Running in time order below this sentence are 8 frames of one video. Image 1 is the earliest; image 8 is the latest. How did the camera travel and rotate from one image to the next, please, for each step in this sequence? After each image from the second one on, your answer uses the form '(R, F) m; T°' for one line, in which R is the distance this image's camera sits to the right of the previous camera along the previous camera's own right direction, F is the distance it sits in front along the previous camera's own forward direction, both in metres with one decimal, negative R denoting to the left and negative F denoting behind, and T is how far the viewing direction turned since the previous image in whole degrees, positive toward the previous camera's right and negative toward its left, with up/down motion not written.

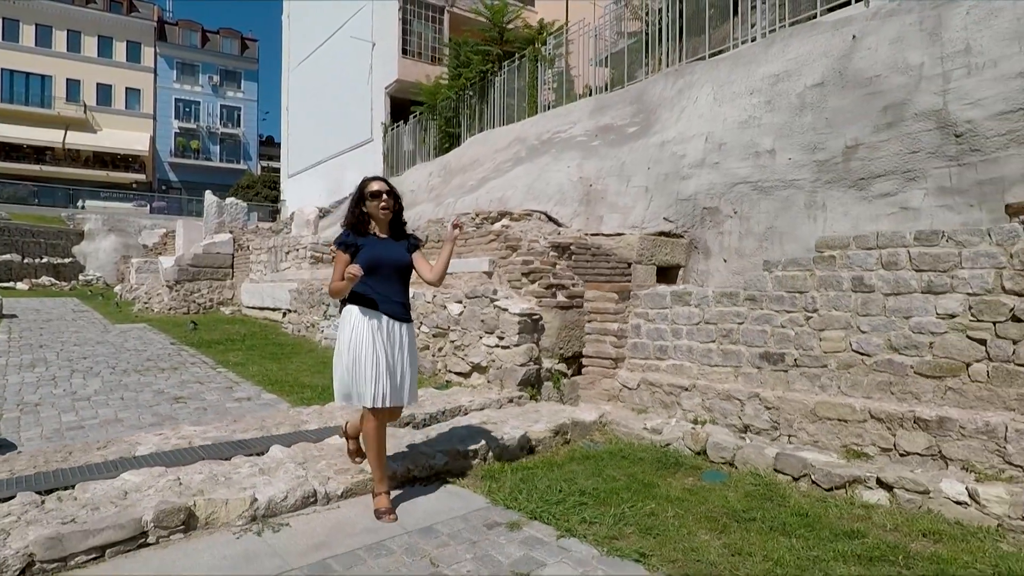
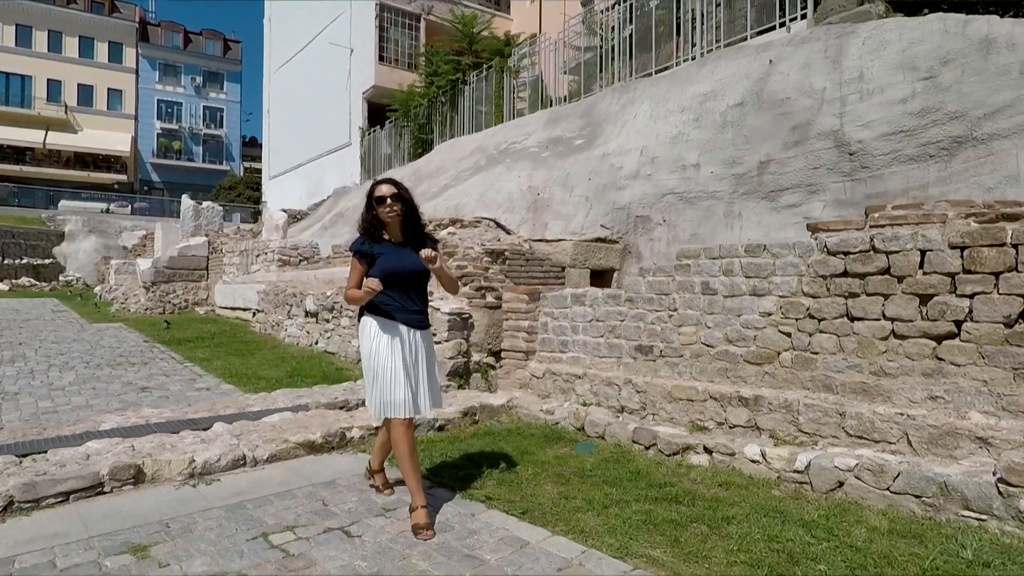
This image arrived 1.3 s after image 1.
(+0.7, -0.8) m; +1°
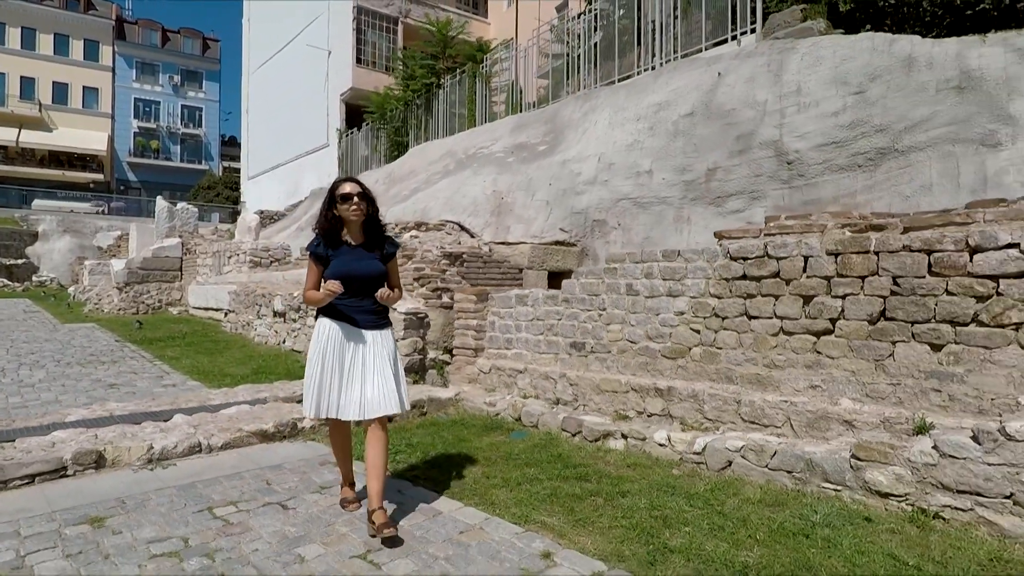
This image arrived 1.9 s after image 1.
(+0.4, -0.4) m; +2°
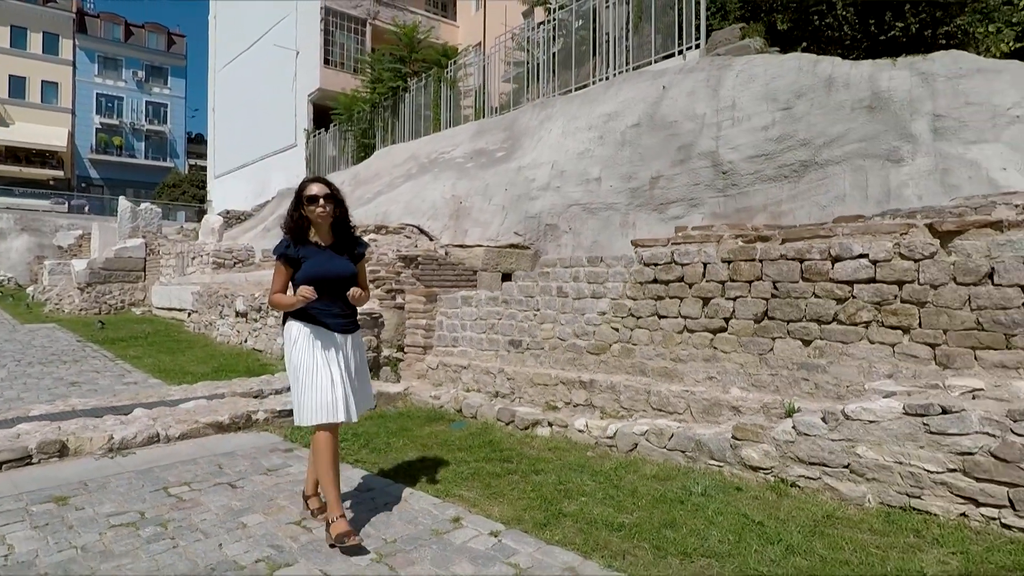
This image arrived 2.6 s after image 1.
(+0.3, -0.5) m; +3°
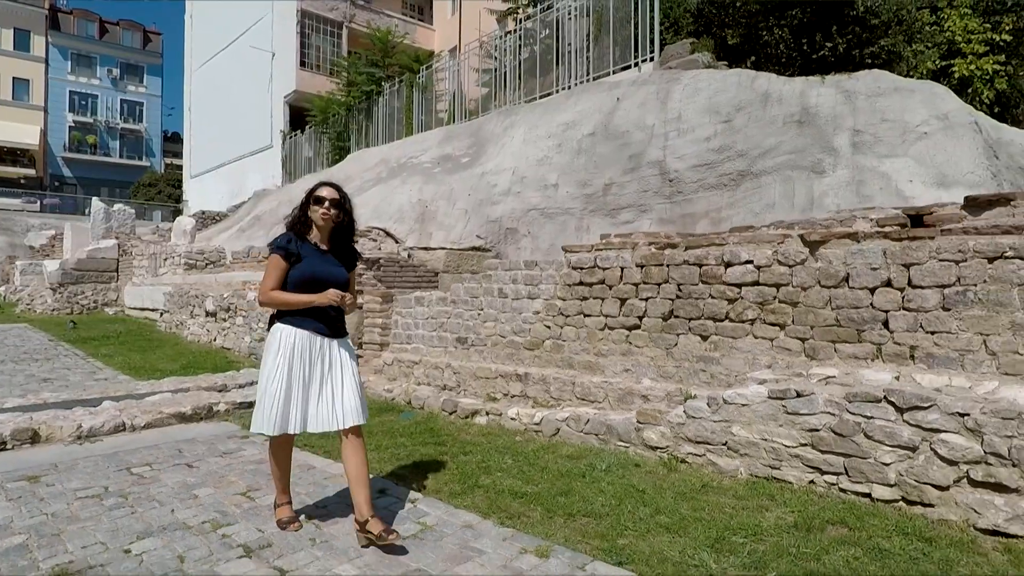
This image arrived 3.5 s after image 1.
(+0.4, -0.5) m; +2°
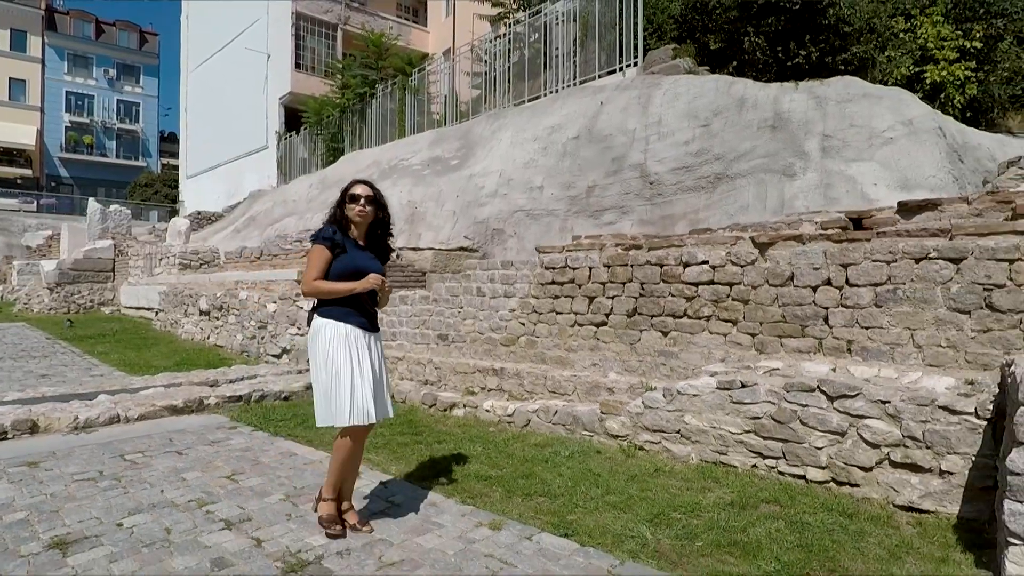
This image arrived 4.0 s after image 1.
(+0.2, -0.3) m; 0°
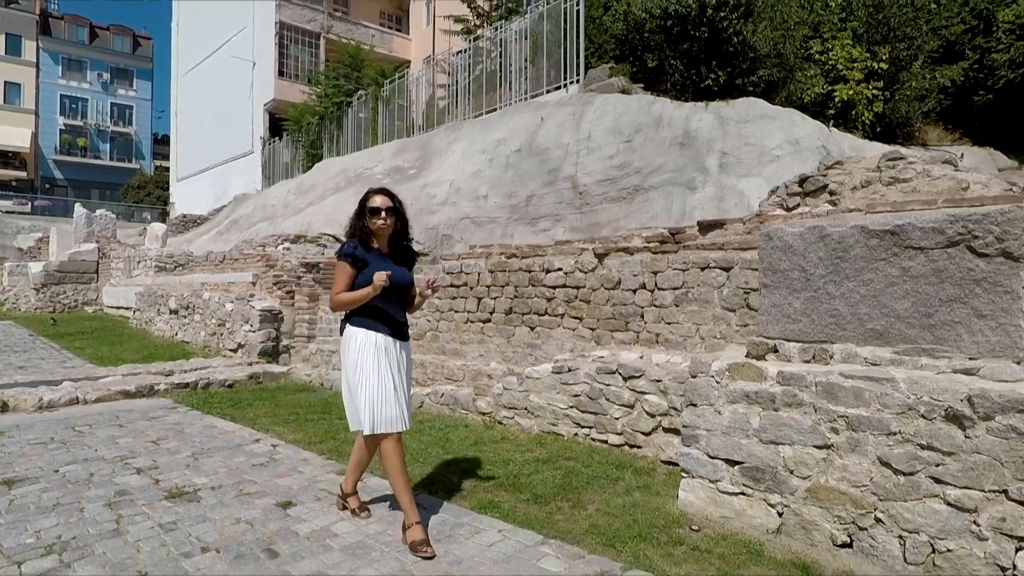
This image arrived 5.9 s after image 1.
(+1.1, -1.0) m; 0°
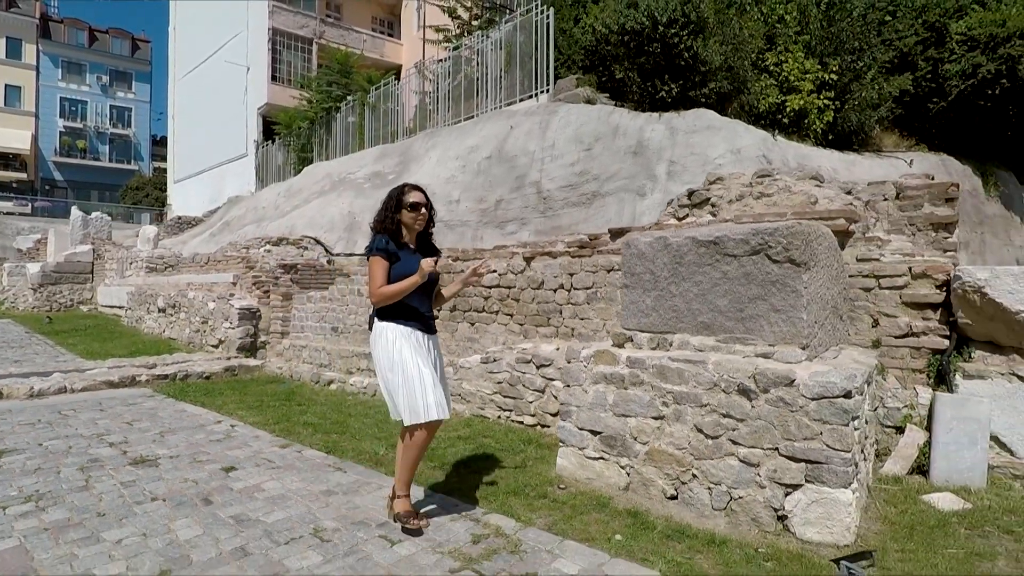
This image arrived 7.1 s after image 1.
(+0.7, -0.7) m; 0°
